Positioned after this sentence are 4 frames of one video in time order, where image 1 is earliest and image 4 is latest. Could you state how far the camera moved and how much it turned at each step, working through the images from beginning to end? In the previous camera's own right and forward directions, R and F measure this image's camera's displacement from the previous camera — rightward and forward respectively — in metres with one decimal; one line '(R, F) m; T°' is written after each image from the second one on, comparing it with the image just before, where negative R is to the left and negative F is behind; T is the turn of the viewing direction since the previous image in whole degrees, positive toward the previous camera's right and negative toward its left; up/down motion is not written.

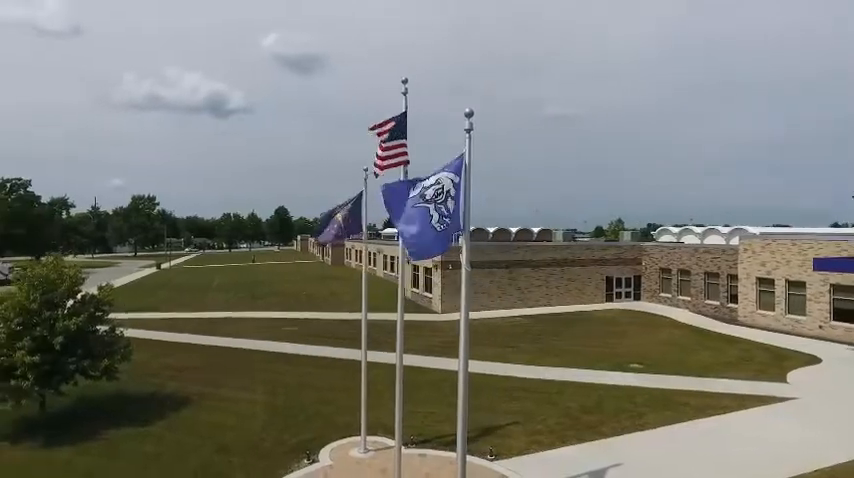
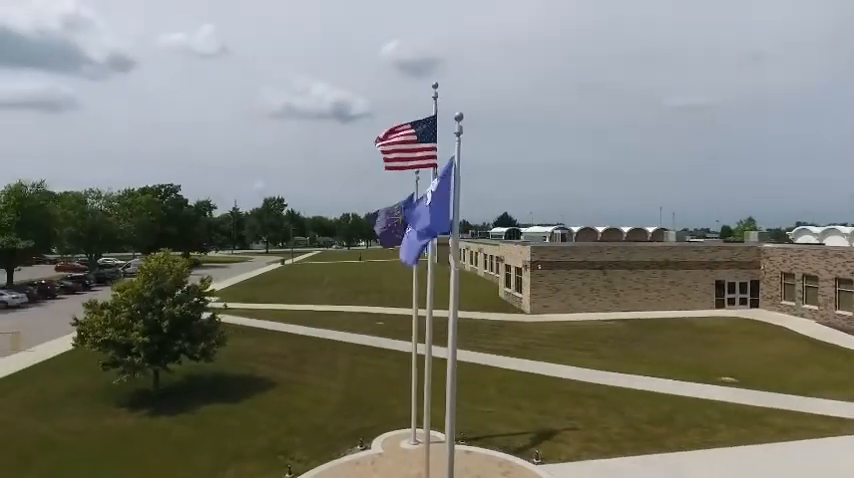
(+1.7, -0.1) m; -13°
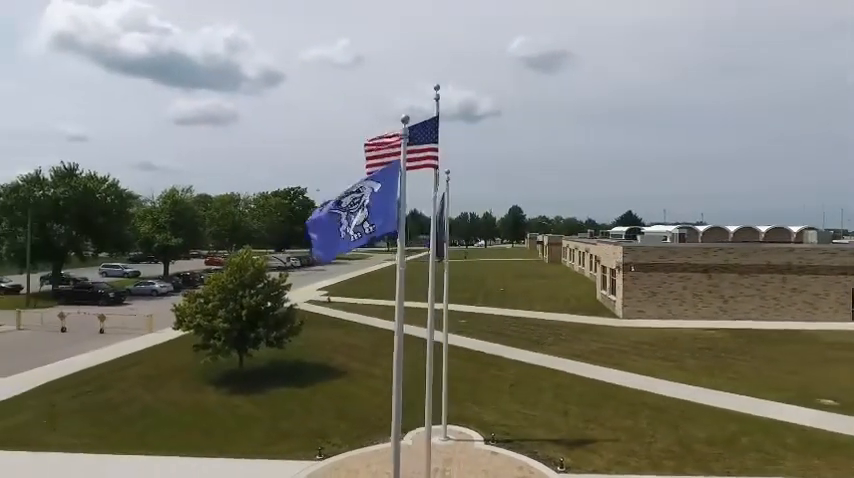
(+2.4, +0.1) m; -14°
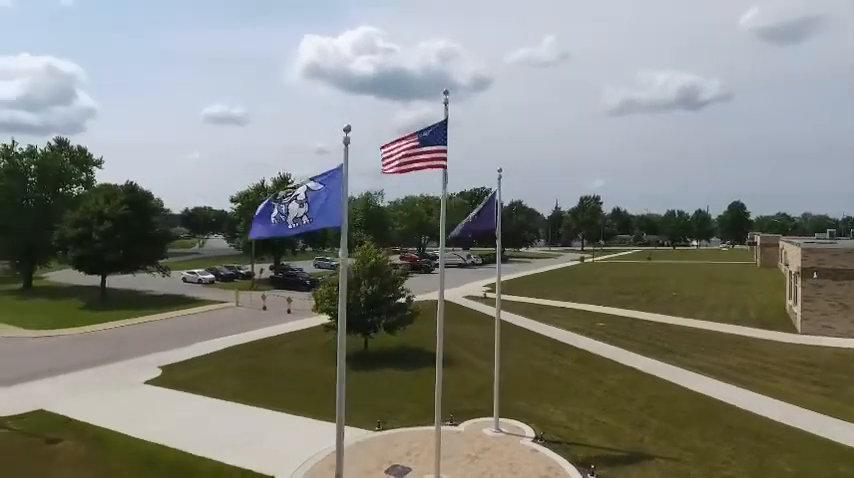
(+4.1, 0.0) m; -22°
